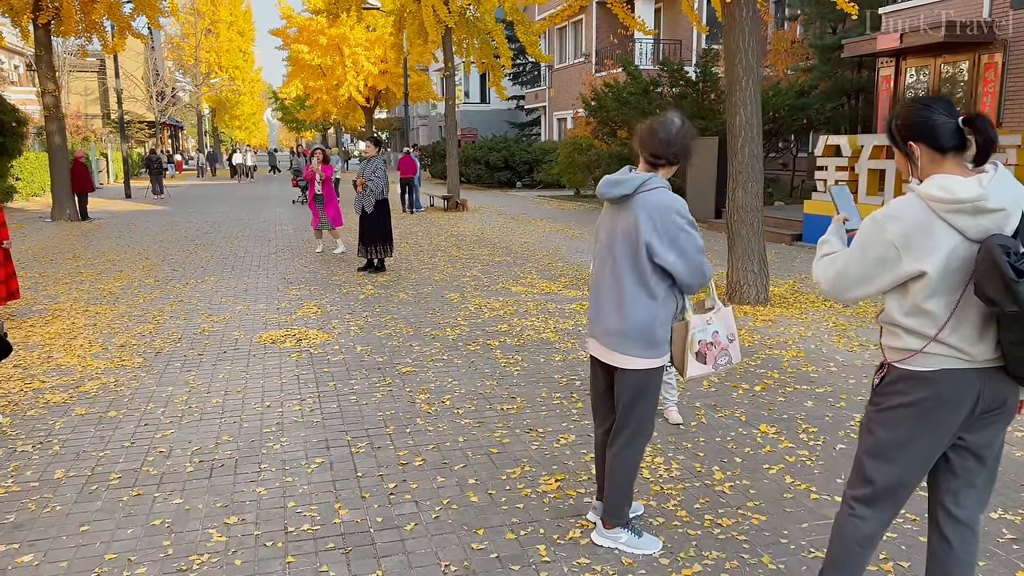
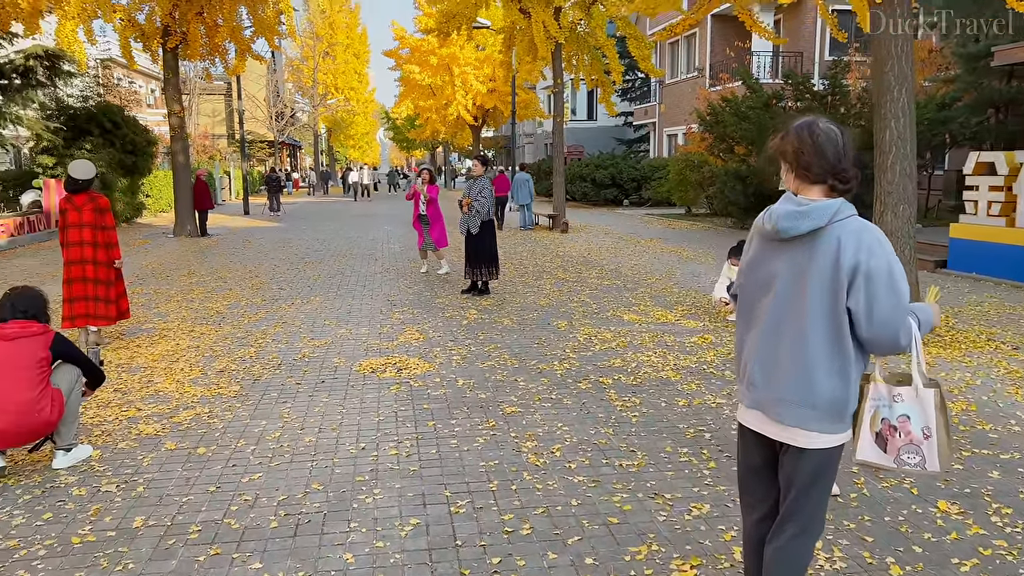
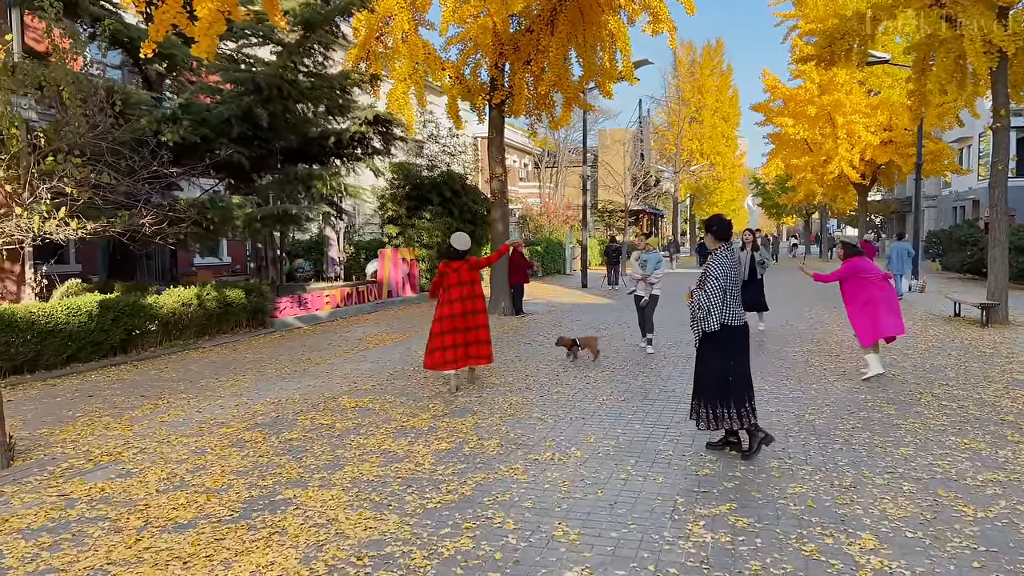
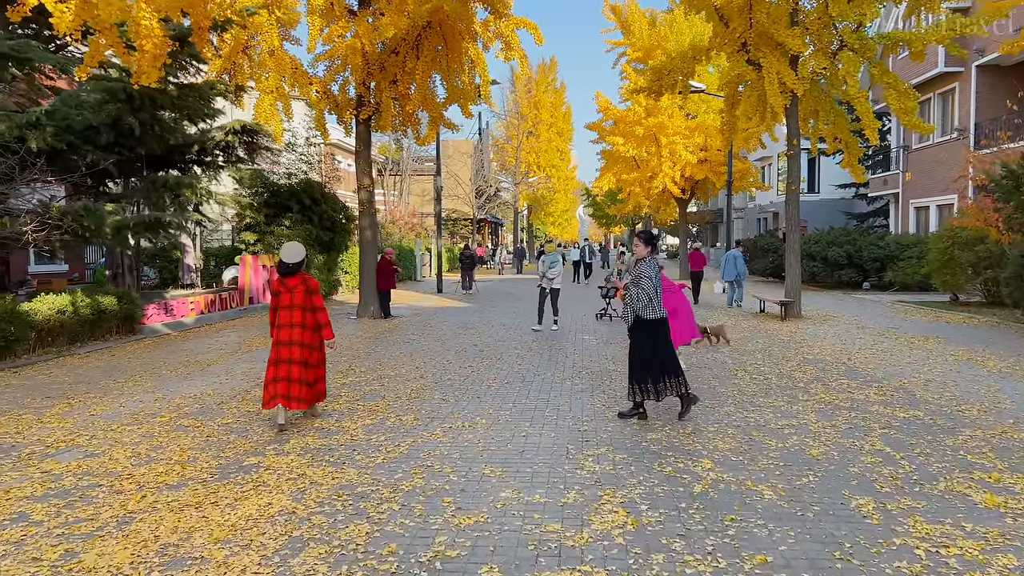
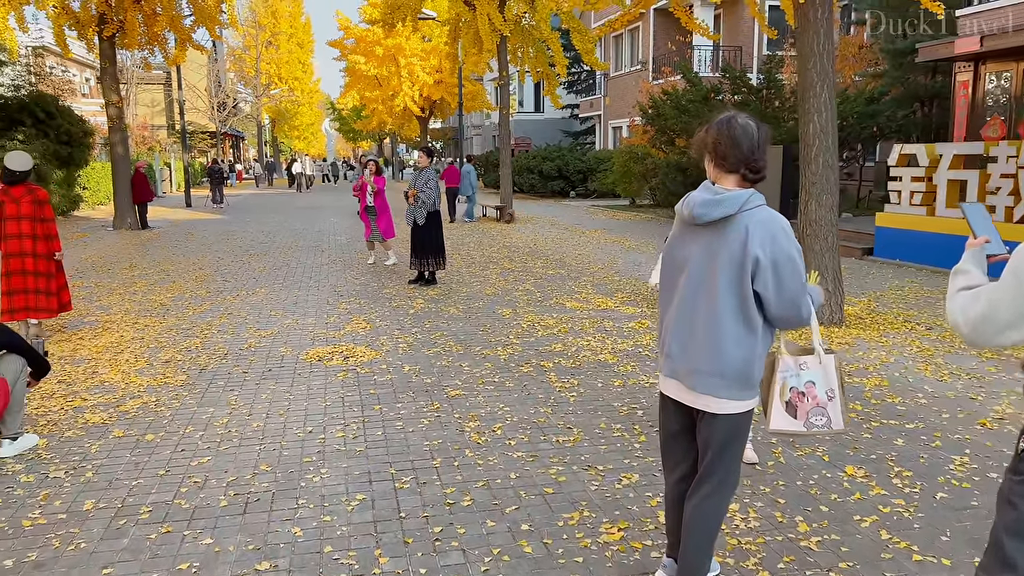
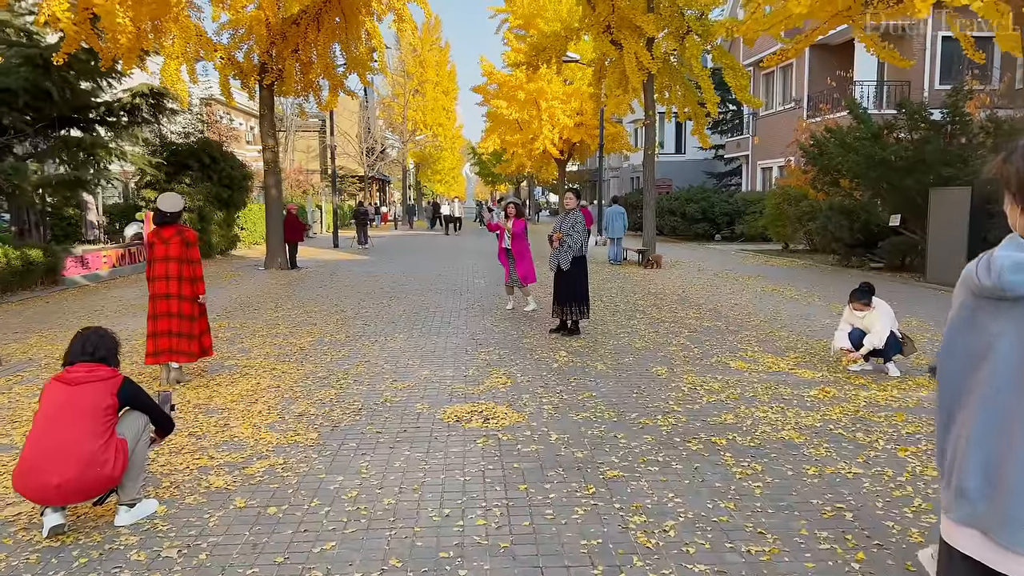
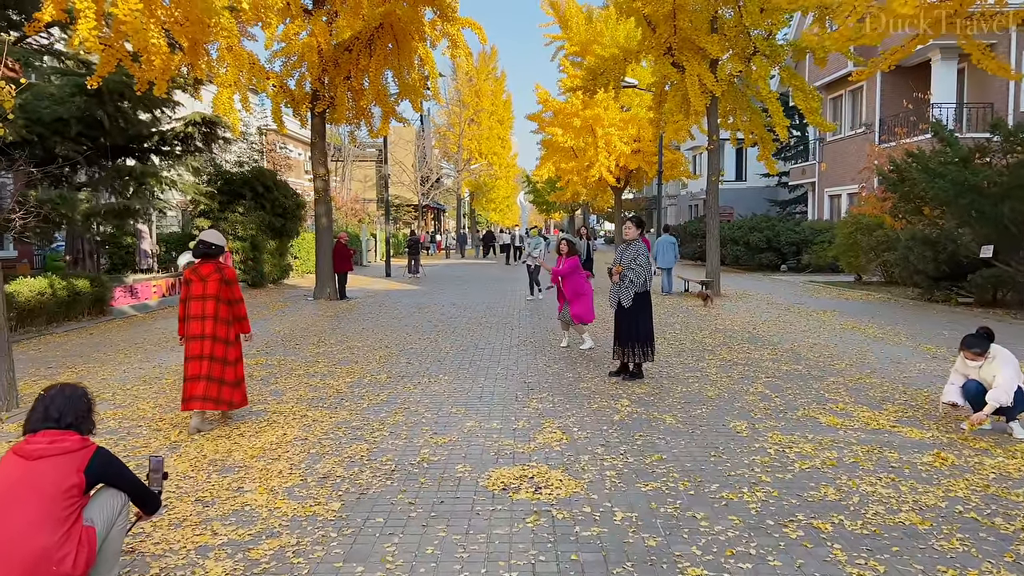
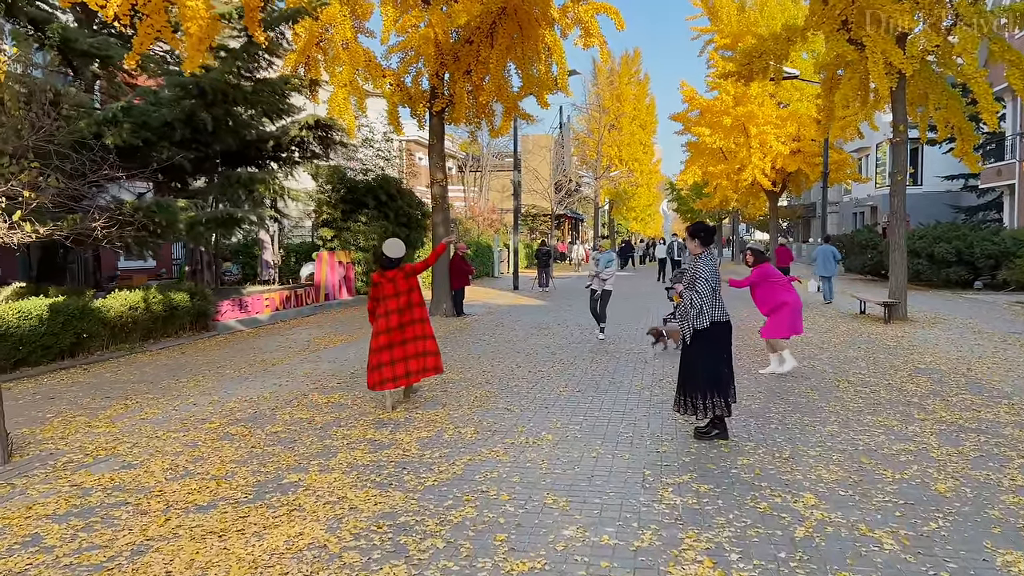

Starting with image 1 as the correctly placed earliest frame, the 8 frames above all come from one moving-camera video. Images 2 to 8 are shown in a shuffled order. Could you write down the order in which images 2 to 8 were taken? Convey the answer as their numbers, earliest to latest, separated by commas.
5, 2, 6, 7, 4, 8, 3
